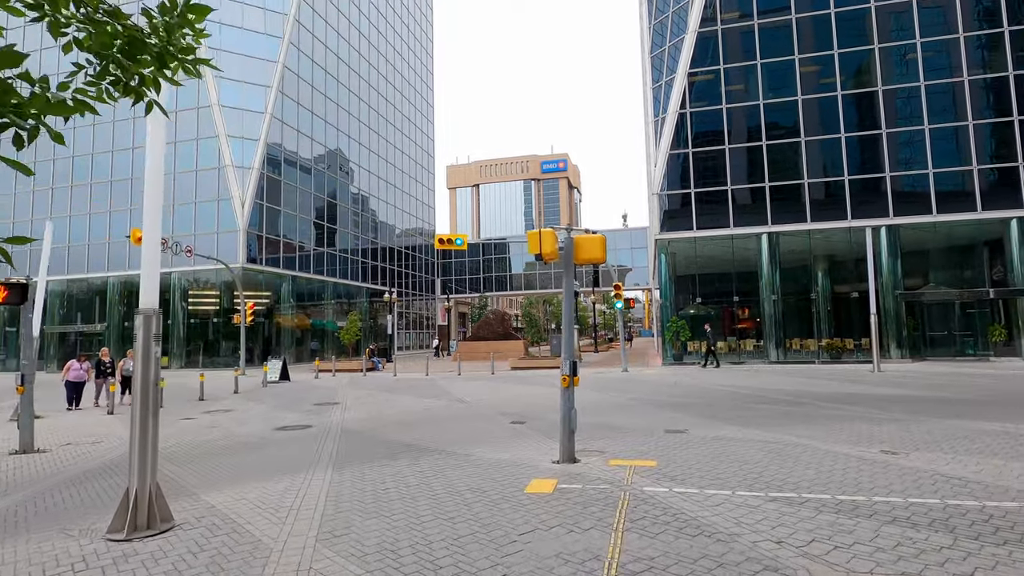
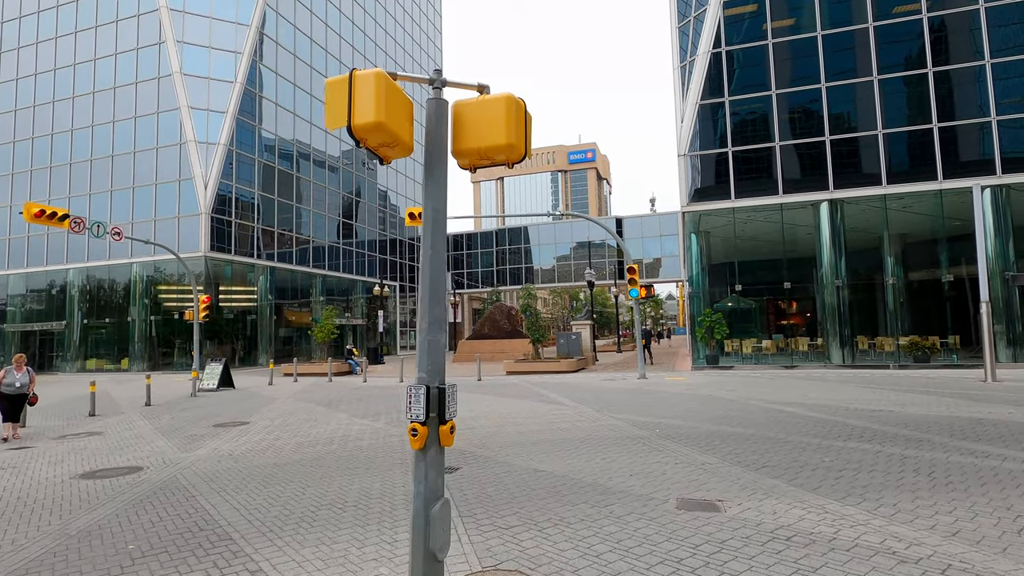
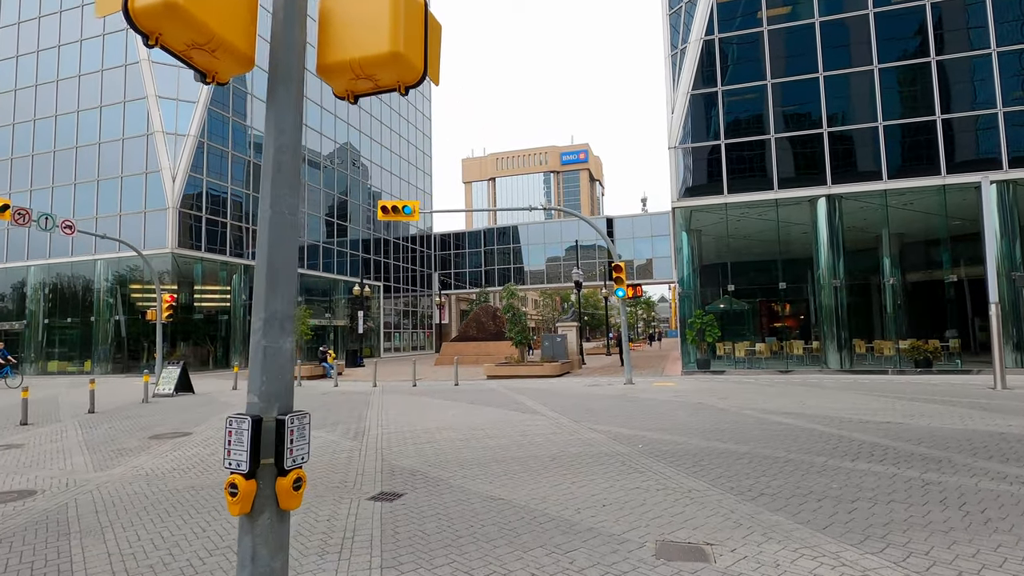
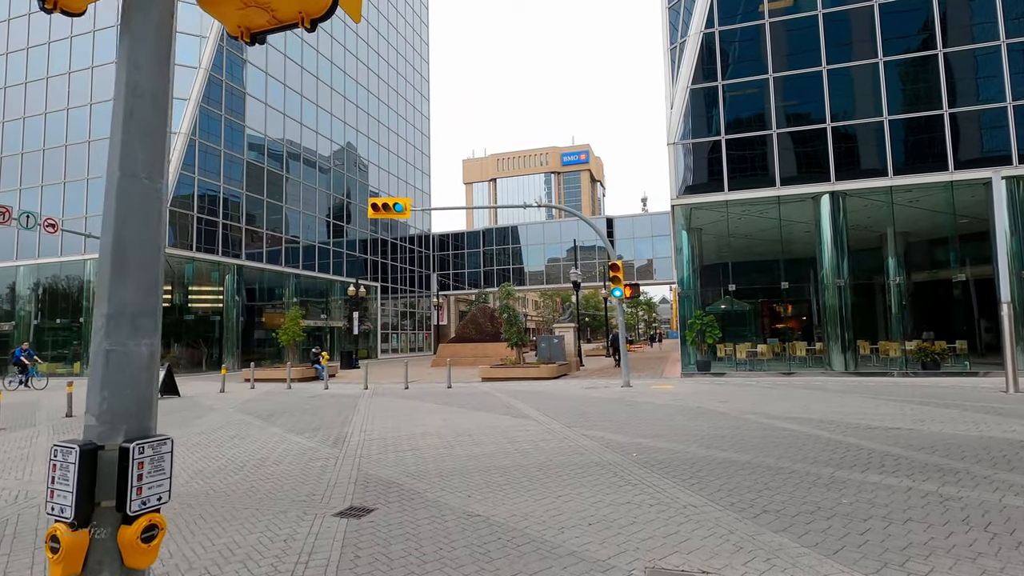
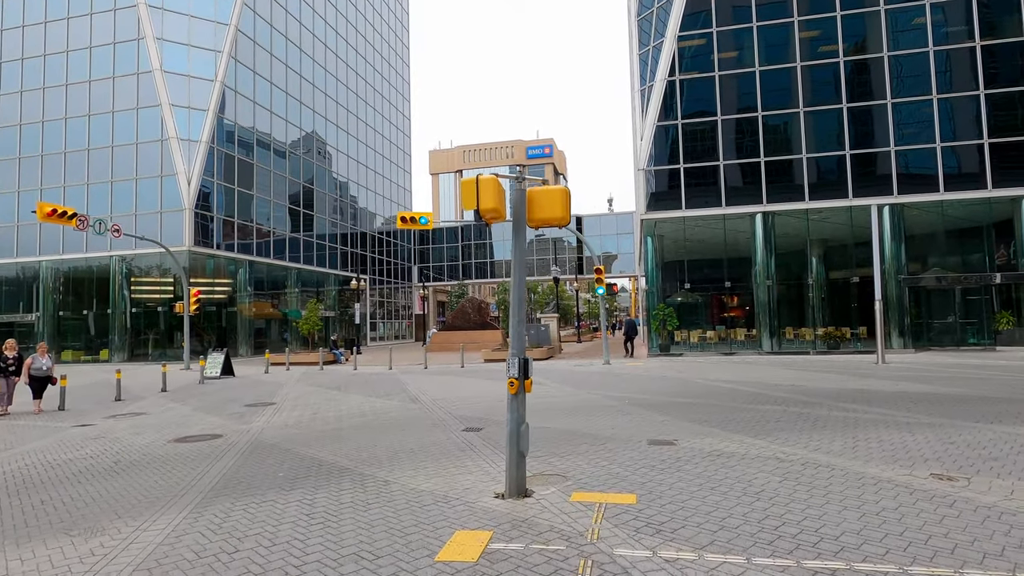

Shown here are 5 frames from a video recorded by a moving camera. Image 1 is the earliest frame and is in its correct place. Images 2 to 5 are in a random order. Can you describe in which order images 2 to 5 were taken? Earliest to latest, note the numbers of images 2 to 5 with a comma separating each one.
5, 2, 3, 4
